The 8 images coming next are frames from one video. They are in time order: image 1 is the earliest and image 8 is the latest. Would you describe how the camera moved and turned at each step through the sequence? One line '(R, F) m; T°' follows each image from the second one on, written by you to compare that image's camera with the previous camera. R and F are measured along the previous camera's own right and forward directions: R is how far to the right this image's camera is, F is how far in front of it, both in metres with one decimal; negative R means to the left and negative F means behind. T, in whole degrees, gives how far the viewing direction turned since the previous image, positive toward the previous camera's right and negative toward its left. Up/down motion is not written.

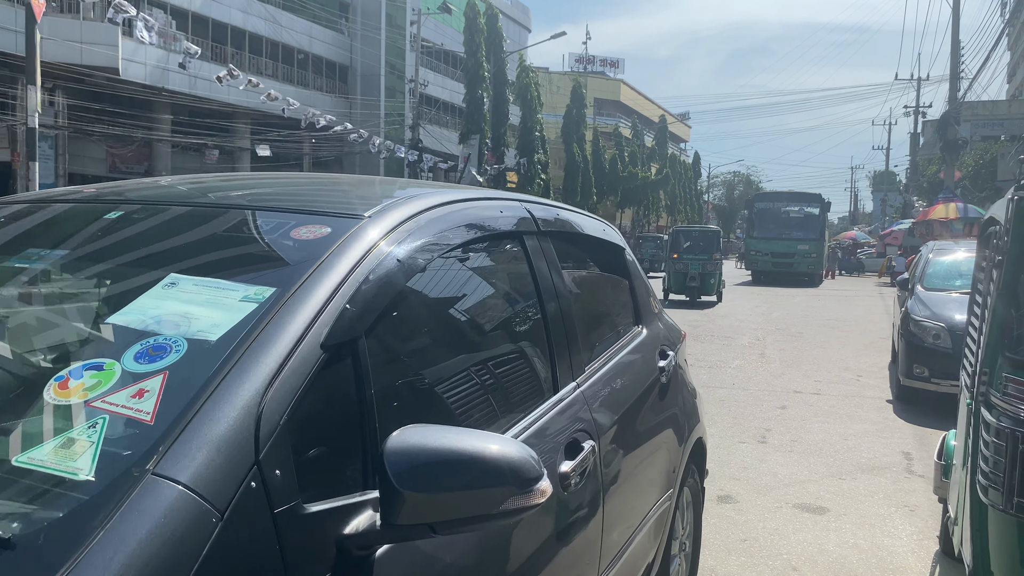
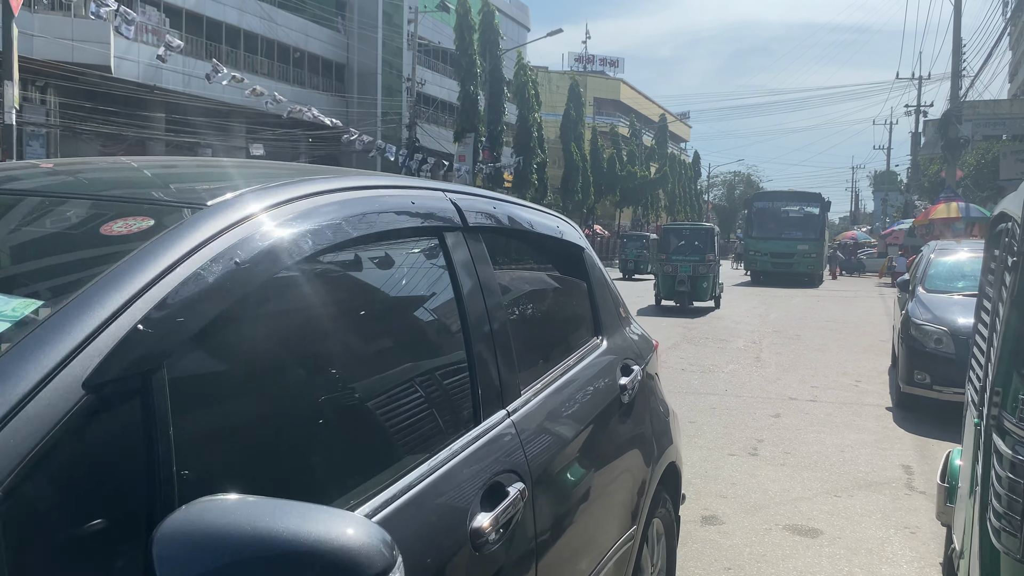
(+0.2, +0.4) m; 0°
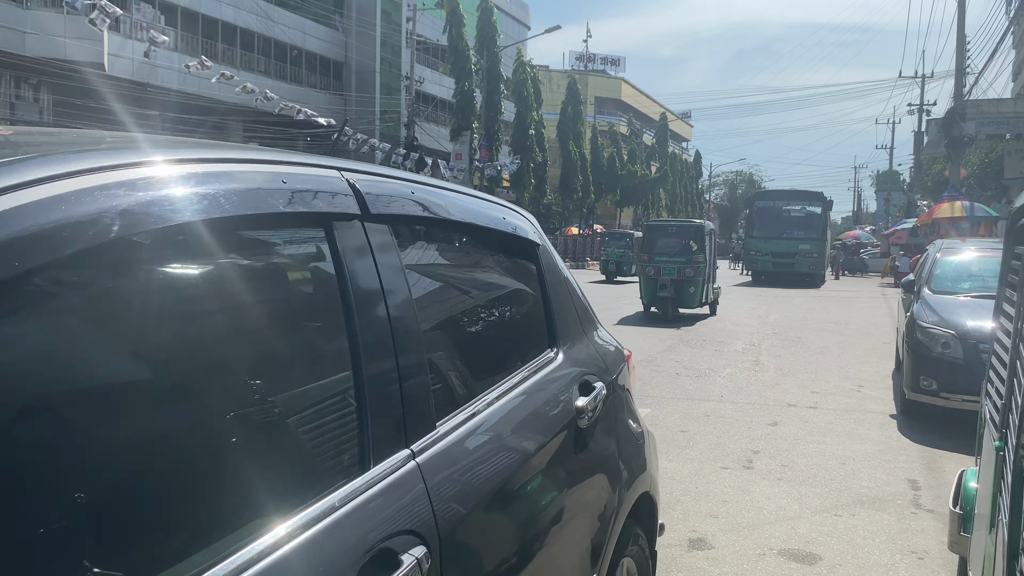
(+0.1, +0.4) m; 0°
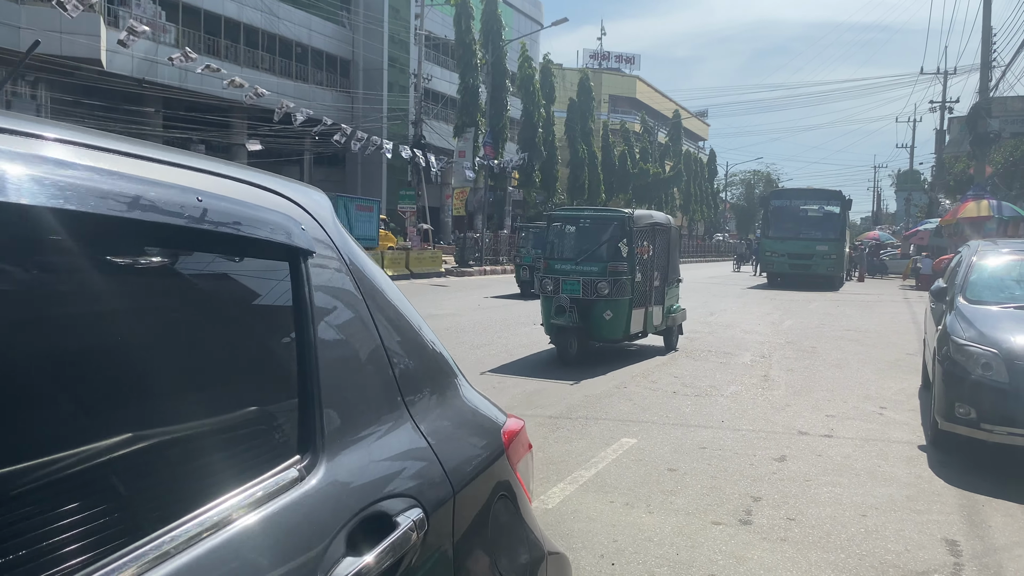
(+0.4, +1.0) m; -1°
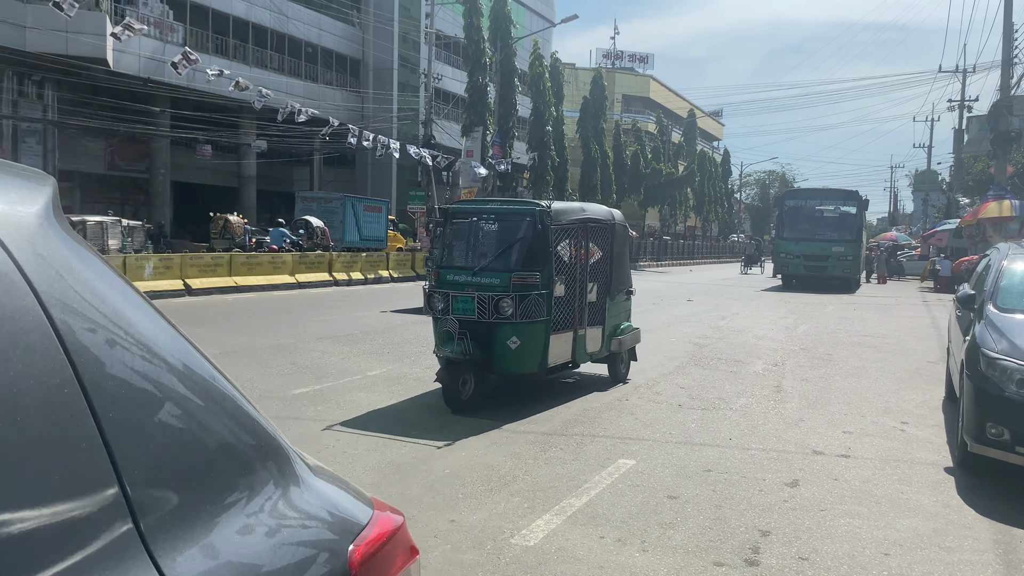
(+0.2, +0.5) m; -1°
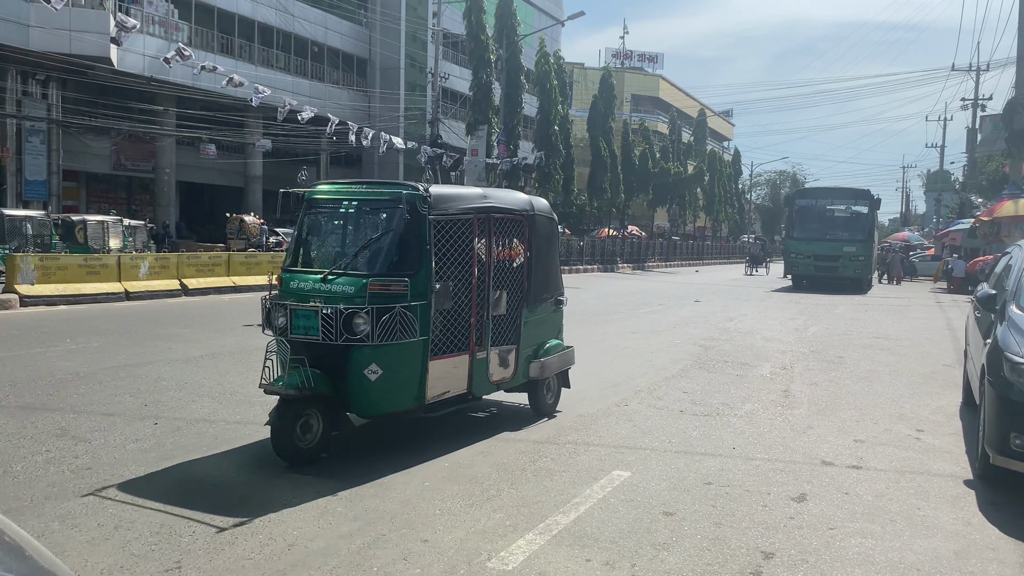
(+0.1, +0.4) m; -1°
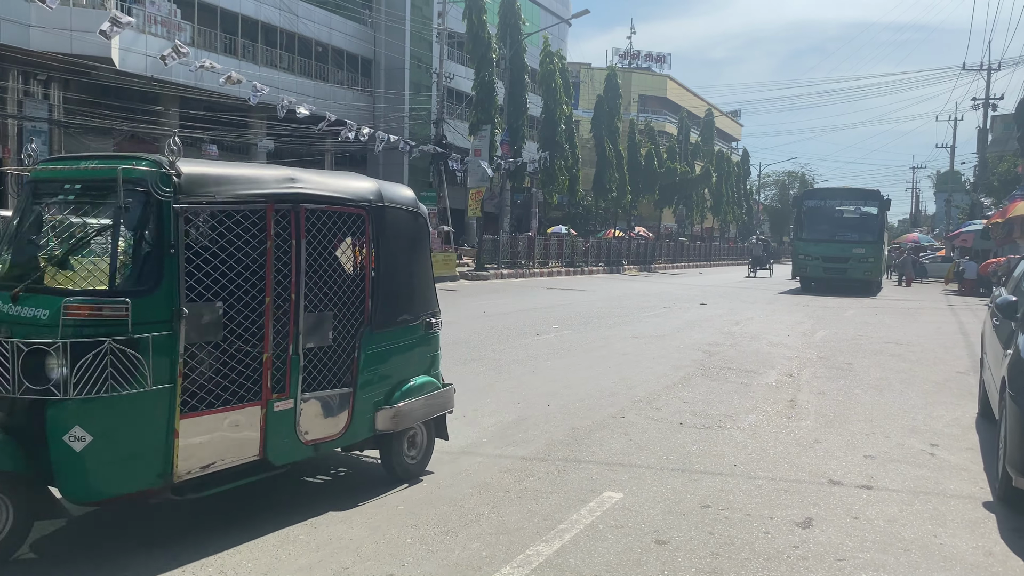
(+0.1, +0.4) m; -1°
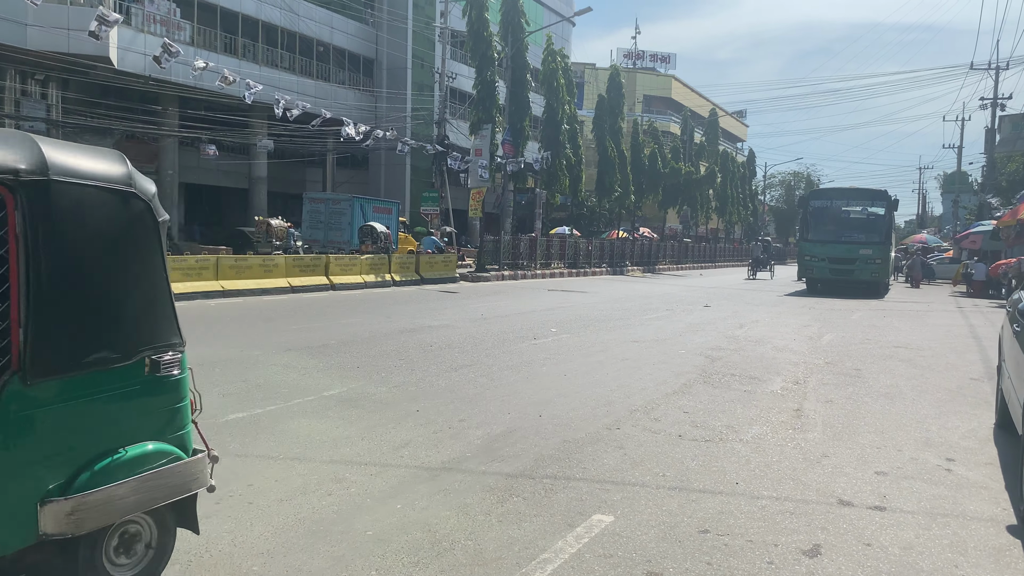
(+0.1, +0.4) m; 0°
